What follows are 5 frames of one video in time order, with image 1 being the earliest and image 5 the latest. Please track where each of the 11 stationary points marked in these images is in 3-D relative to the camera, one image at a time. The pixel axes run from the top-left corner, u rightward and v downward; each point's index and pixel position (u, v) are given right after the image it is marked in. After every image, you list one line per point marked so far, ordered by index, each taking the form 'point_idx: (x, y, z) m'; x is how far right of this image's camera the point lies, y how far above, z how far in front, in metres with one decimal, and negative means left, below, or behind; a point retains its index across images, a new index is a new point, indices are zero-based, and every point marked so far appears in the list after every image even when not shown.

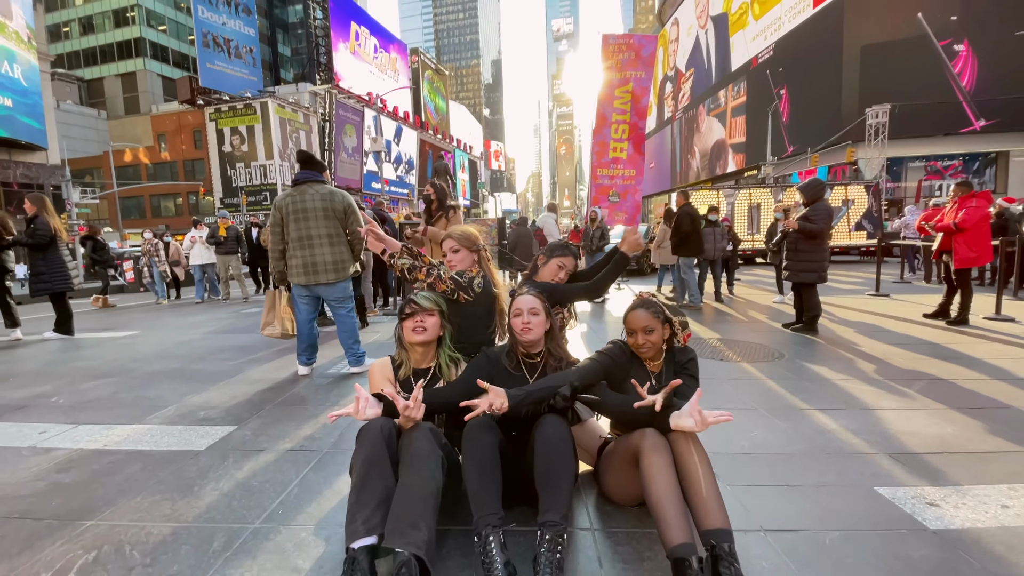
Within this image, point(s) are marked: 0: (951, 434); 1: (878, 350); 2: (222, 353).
0: (+2.7, -0.9, +3.0) m
1: (+3.8, -0.6, +5.0) m
2: (-3.0, -0.7, +5.2) m
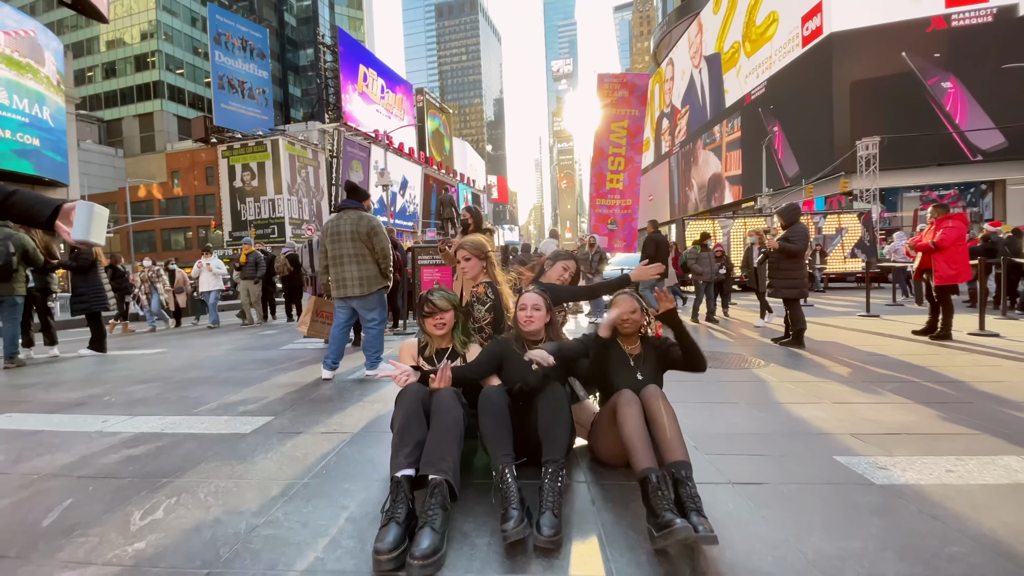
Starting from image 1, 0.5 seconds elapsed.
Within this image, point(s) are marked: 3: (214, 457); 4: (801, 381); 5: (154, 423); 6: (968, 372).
0: (+2.7, -0.9, +3.4) m
1: (+3.8, -0.8, +5.4) m
2: (-3.0, -0.9, +5.6) m
3: (-1.7, -1.0, +2.8) m
4: (+2.6, -0.8, +4.5) m
5: (-2.5, -0.9, +3.4) m
6: (+4.5, -0.8, +5.0) m
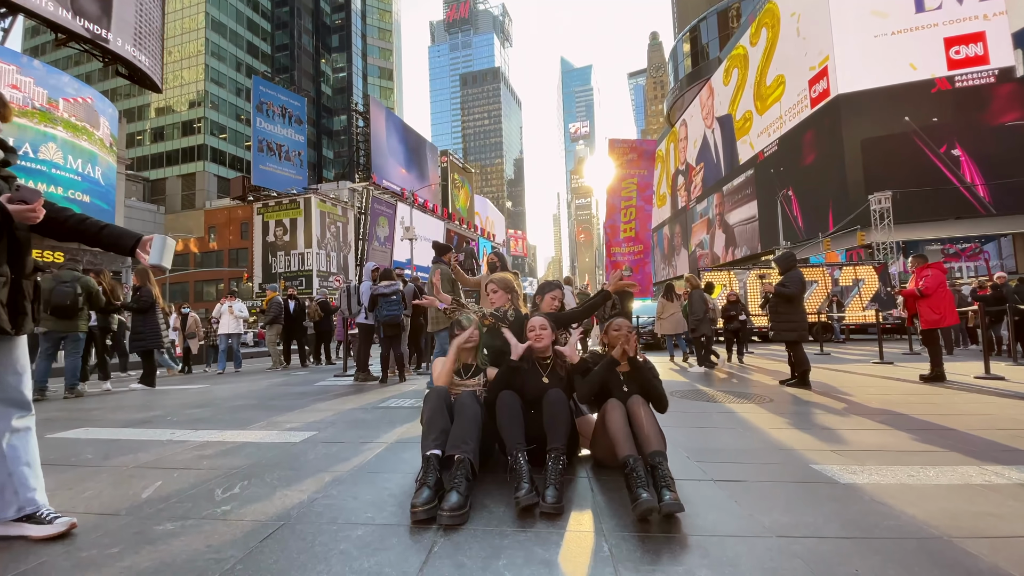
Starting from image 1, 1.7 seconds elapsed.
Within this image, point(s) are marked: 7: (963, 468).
0: (+2.8, -1.1, +3.7) m
1: (+4.0, -1.3, +5.7) m
2: (-2.8, -1.3, +6.2) m
3: (-1.6, -1.1, +3.2) m
4: (+2.8, -1.2, +4.8) m
5: (-2.4, -1.2, +3.9) m
6: (+4.7, -1.3, +5.2) m
7: (+2.7, -1.1, +3.0) m
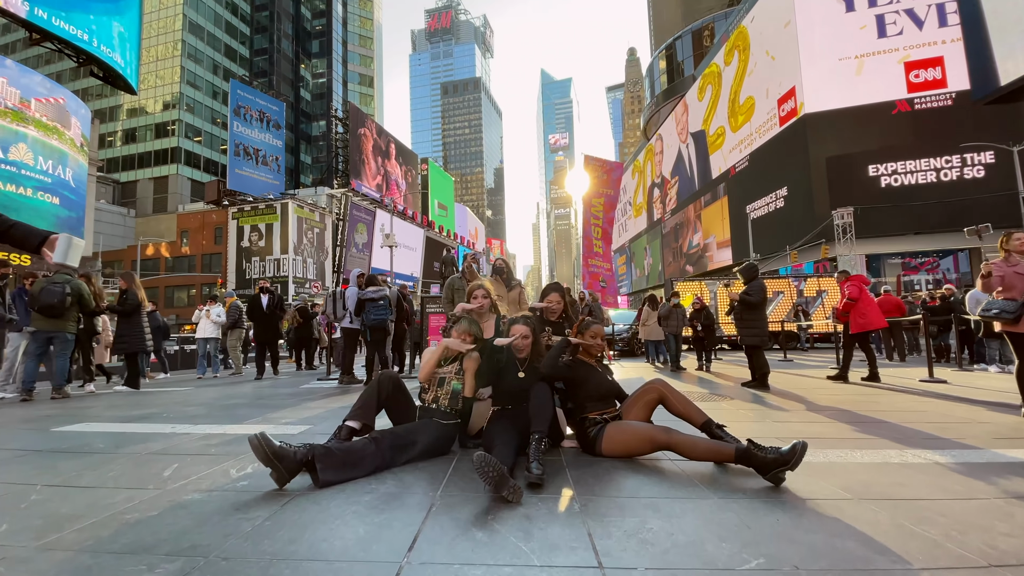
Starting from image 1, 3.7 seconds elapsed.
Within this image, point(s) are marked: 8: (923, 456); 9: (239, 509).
0: (+2.7, -1.2, +4.2) m
1: (+3.8, -1.4, +6.2) m
2: (-3.0, -1.4, +6.4) m
3: (-1.7, -1.1, +3.5) m
4: (+2.6, -1.3, +5.3) m
5: (-2.5, -1.2, +4.2) m
6: (+4.5, -1.4, +5.8) m
7: (+2.6, -1.1, +3.5) m
8: (+2.8, -1.1, +3.3) m
9: (-1.2, -1.0, +2.3) m
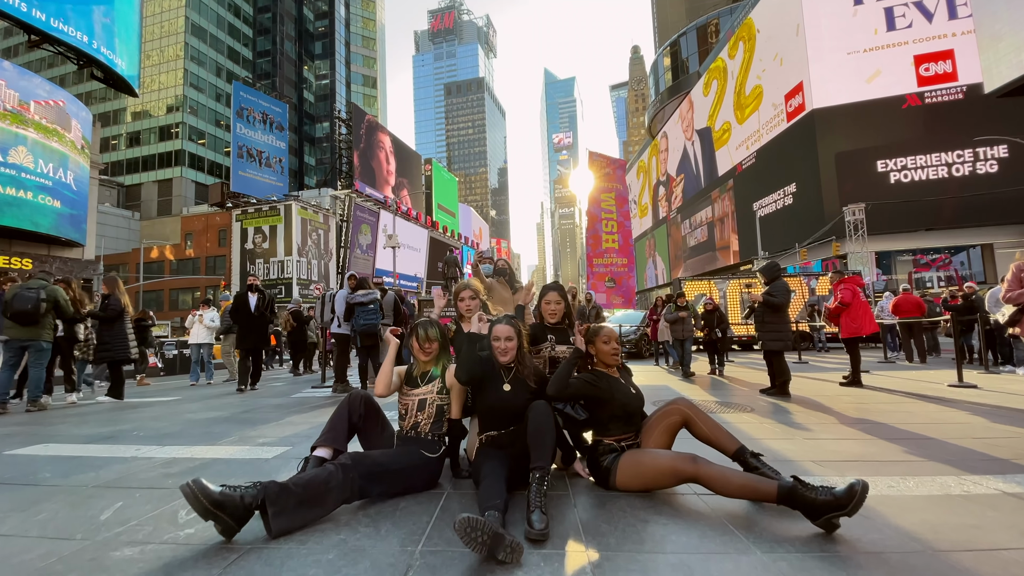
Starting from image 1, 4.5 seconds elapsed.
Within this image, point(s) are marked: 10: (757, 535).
0: (+2.7, -1.2, +3.7) m
1: (+3.8, -1.4, +5.7) m
2: (-3.0, -1.5, +6.0) m
3: (-1.7, -1.2, +3.1) m
4: (+2.6, -1.3, +4.8) m
5: (-2.5, -1.2, +3.8) m
6: (+4.5, -1.4, +5.3) m
7: (+2.6, -1.2, +3.0) m
8: (+2.8, -1.1, +2.9) m
9: (-1.3, -1.1, +1.8) m
10: (+1.1, -1.1, +2.2) m
